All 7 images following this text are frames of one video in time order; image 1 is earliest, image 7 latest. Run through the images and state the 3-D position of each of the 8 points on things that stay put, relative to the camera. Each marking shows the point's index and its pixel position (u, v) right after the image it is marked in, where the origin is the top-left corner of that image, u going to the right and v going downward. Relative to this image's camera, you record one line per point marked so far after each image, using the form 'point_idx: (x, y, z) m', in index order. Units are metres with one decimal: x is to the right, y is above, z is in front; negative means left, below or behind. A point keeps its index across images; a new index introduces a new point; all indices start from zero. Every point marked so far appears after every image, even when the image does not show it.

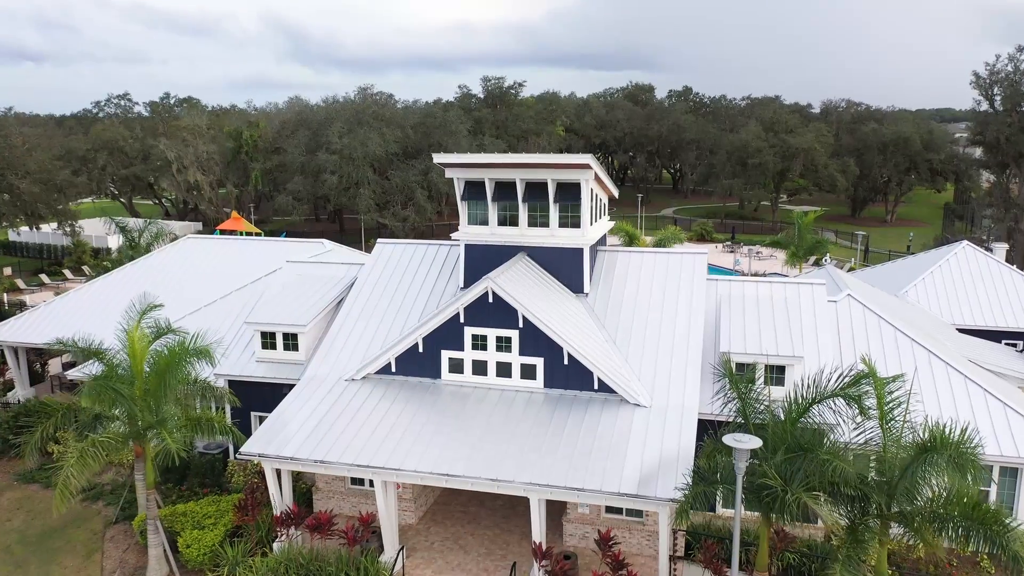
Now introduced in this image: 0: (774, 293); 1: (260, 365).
0: (+5.9, -0.1, +18.4) m
1: (-5.7, -1.8, +18.7) m
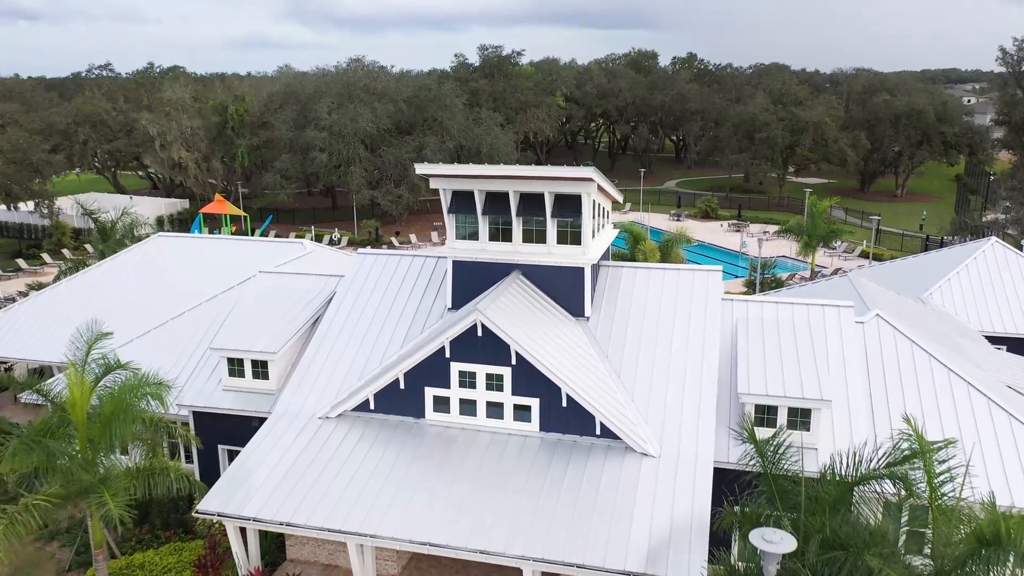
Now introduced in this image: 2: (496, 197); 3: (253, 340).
0: (+5.7, -0.6, +16.5) m
1: (-5.9, -2.2, +17.0) m
2: (-0.3, +1.8, +16.3) m
3: (-5.3, -1.1, +17.0) m
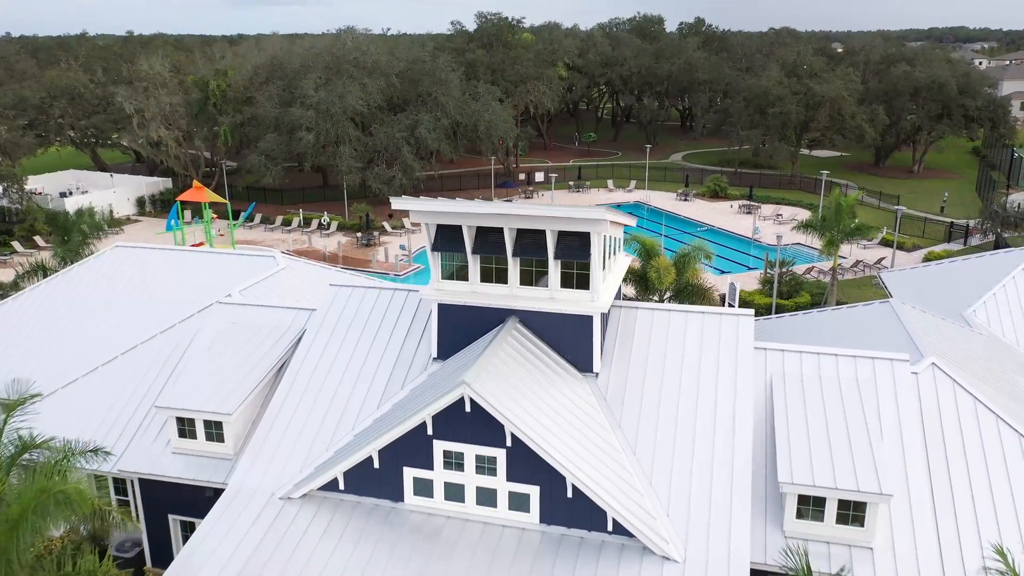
0: (+5.7, -1.4, +14.1) m
1: (-5.9, -3.0, +14.6) m
2: (-0.4, +0.9, +13.7) m
3: (-5.4, -1.9, +14.6) m
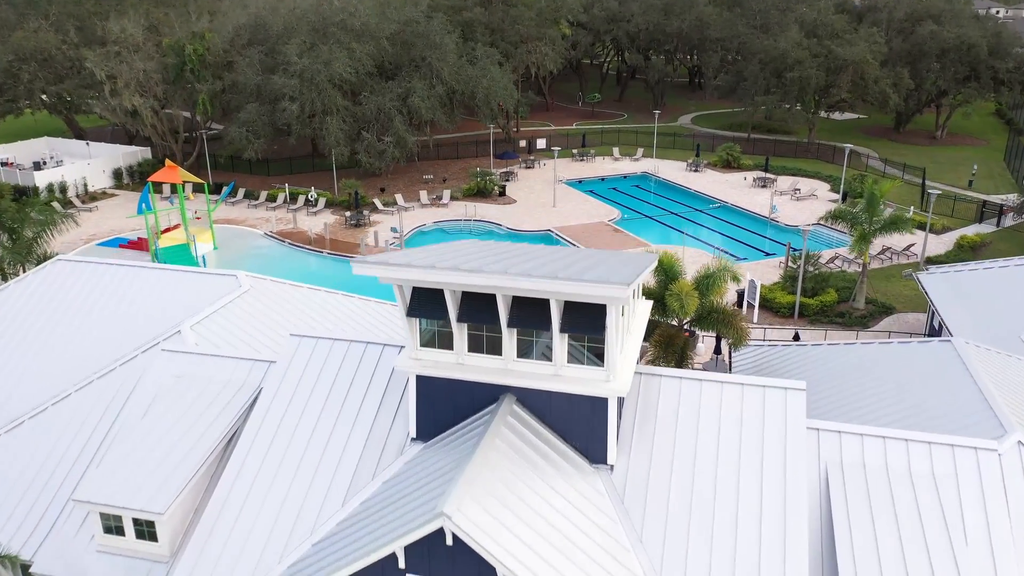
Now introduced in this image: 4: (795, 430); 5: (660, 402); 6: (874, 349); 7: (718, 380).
0: (+5.6, -2.4, +11.4) m
1: (-6.0, -4.0, +12.1) m
2: (-0.5, -0.1, +10.9) m
3: (-5.5, -2.9, +12.0) m
4: (+3.9, -2.0, +11.5) m
5: (+2.2, -1.7, +12.2) m
6: (+7.6, -1.4, +17.5) m
7: (+3.0, -1.4, +12.2) m
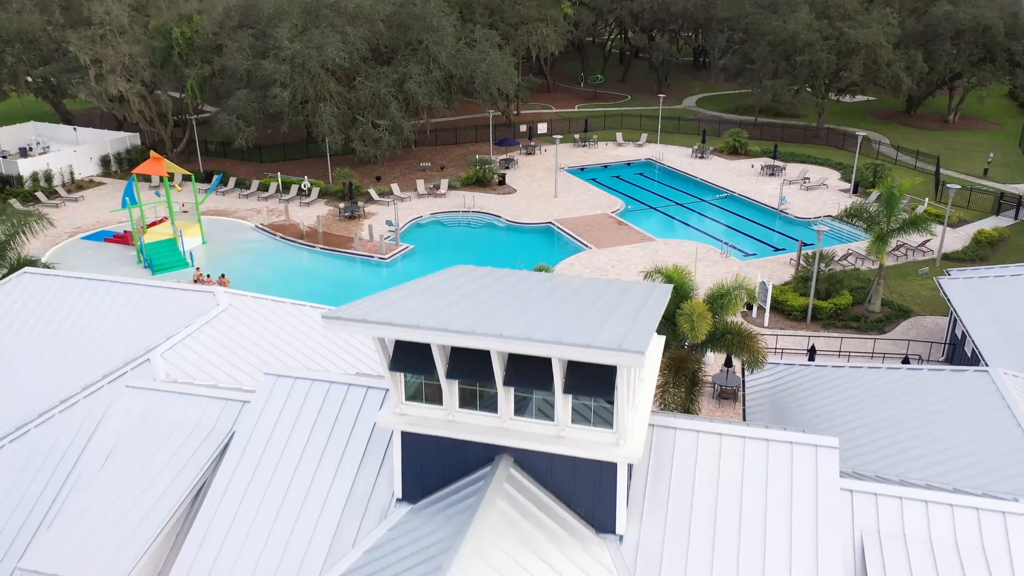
0: (+5.6, -3.0, +10.2) m
1: (-6.0, -4.6, +10.9) m
2: (-0.5, -0.7, +9.6) m
3: (-5.5, -3.4, +10.8) m
4: (+3.9, -2.6, +10.3) m
5: (+2.1, -2.2, +10.9) m
6: (+7.6, -1.8, +16.2) m
7: (+3.0, -1.9, +11.0) m
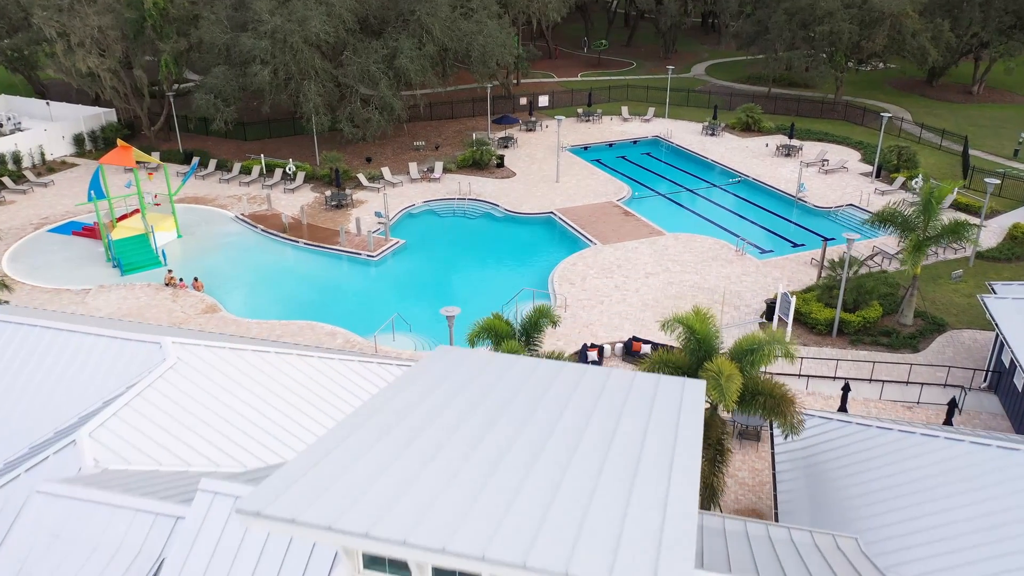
0: (+5.5, -4.3, +7.9) m
1: (-6.1, -5.8, +8.7) m
2: (-0.6, -2.0, +7.2) m
3: (-5.6, -4.7, +8.5) m
4: (+3.8, -3.9, +7.9) m
5: (+2.0, -3.5, +8.6) m
6: (+7.5, -2.8, +13.9) m
7: (+2.9, -3.2, +8.6) m
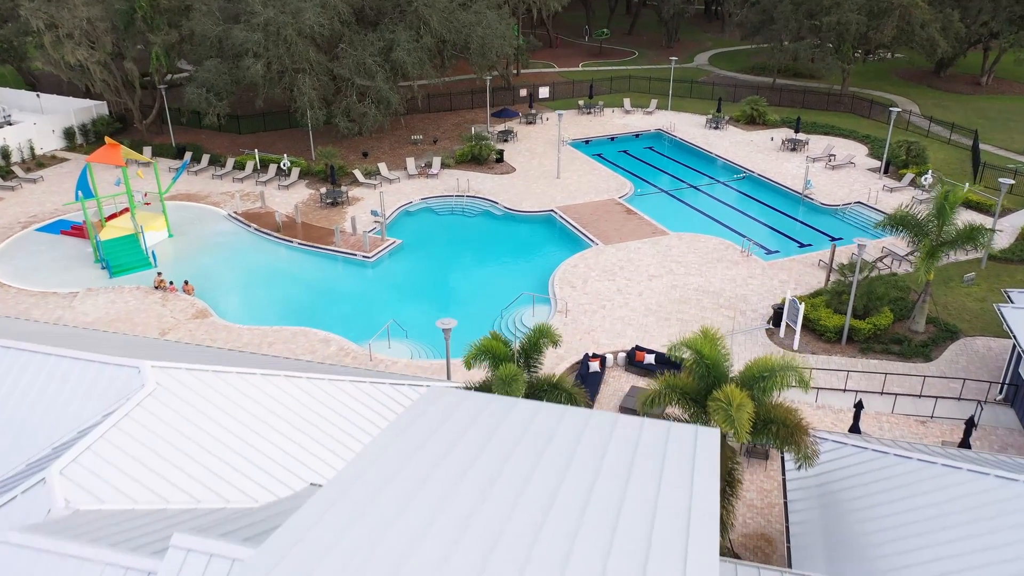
0: (+5.4, -4.8, +7.1) m
1: (-6.2, -6.3, +7.9) m
2: (-0.6, -2.6, +6.4) m
3: (-5.6, -5.2, +7.8) m
4: (+3.8, -4.4, +7.2) m
5: (+2.0, -4.0, +7.8) m
6: (+7.5, -3.2, +13.1) m
7: (+2.9, -3.7, +7.8) m
